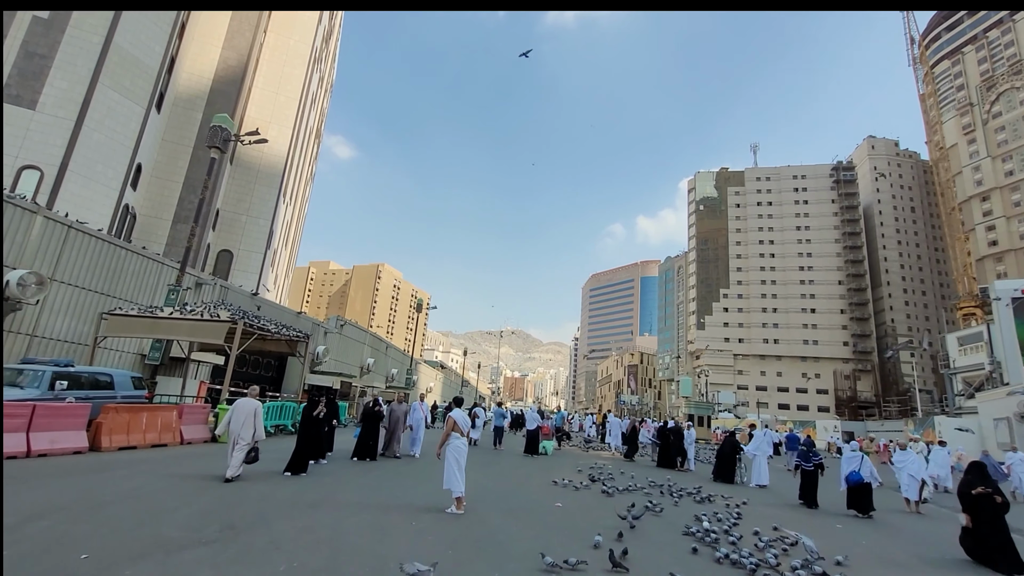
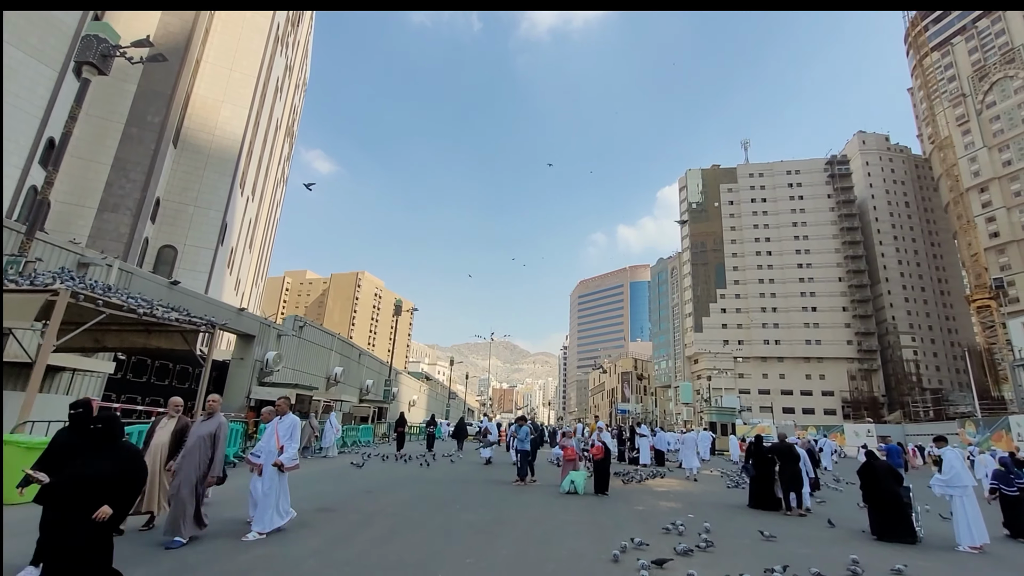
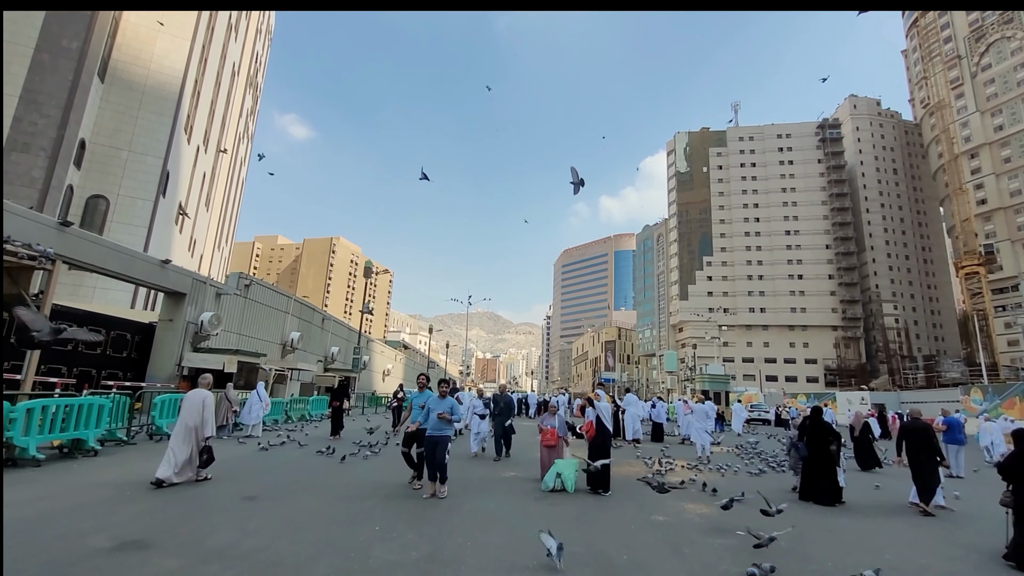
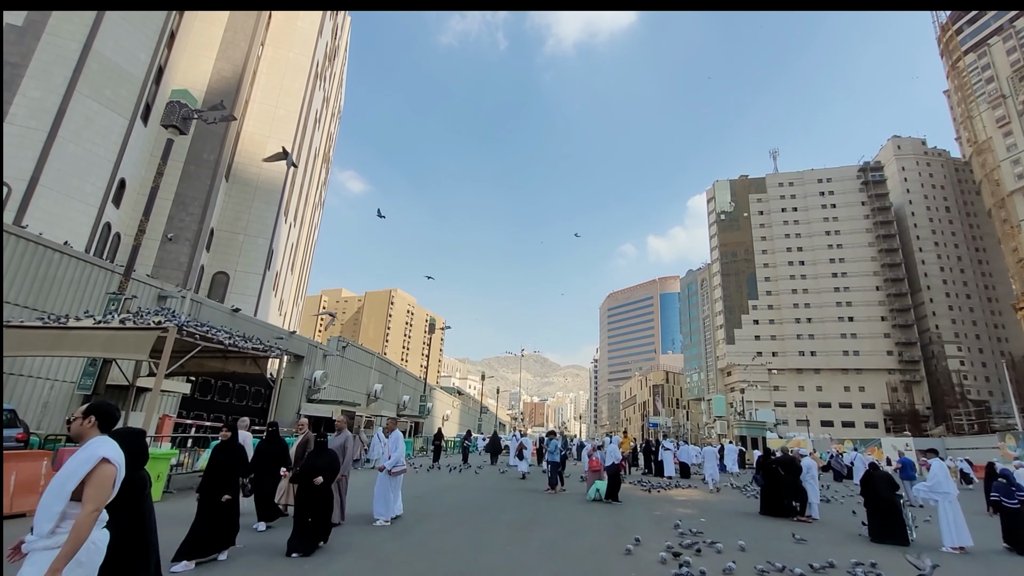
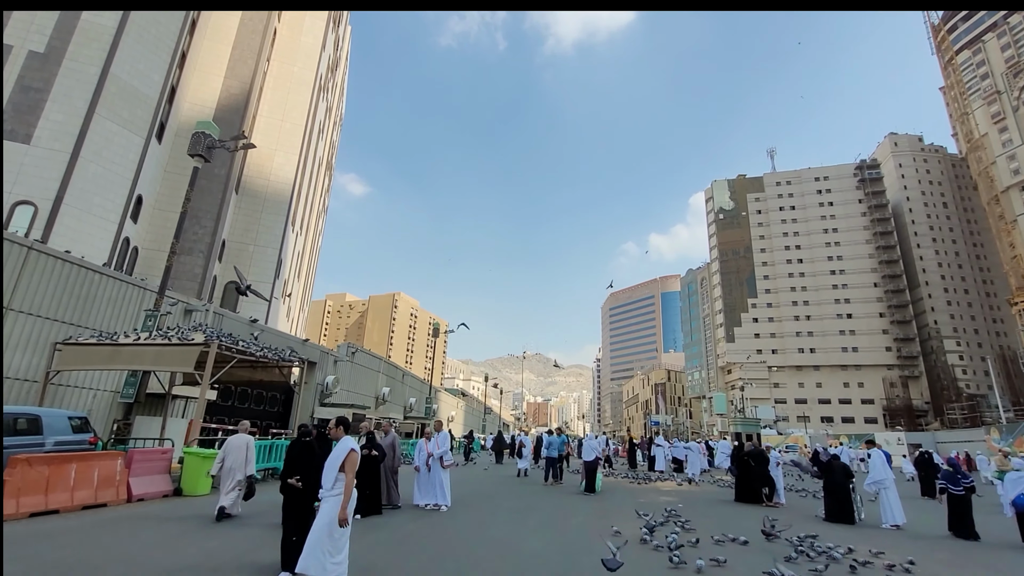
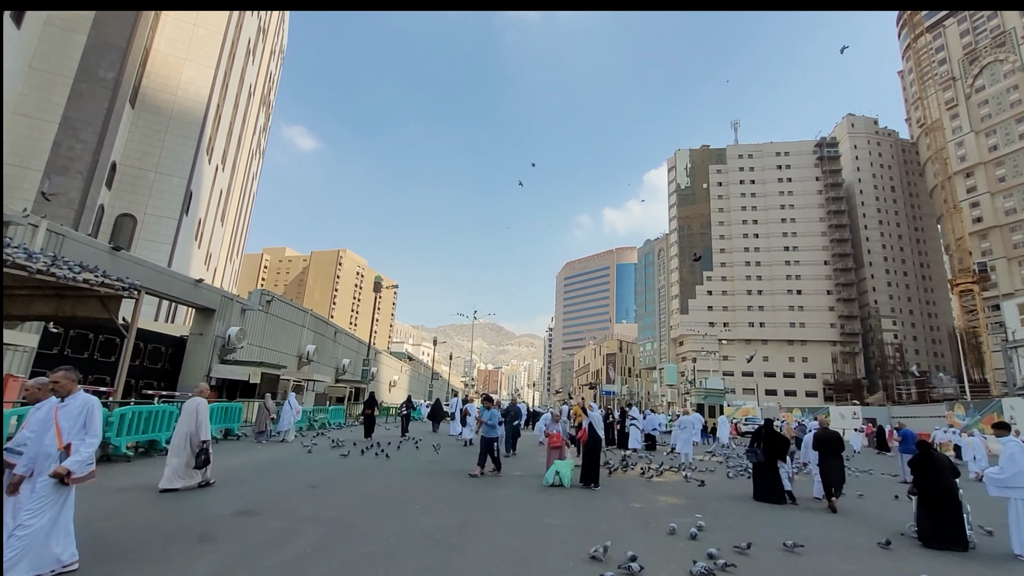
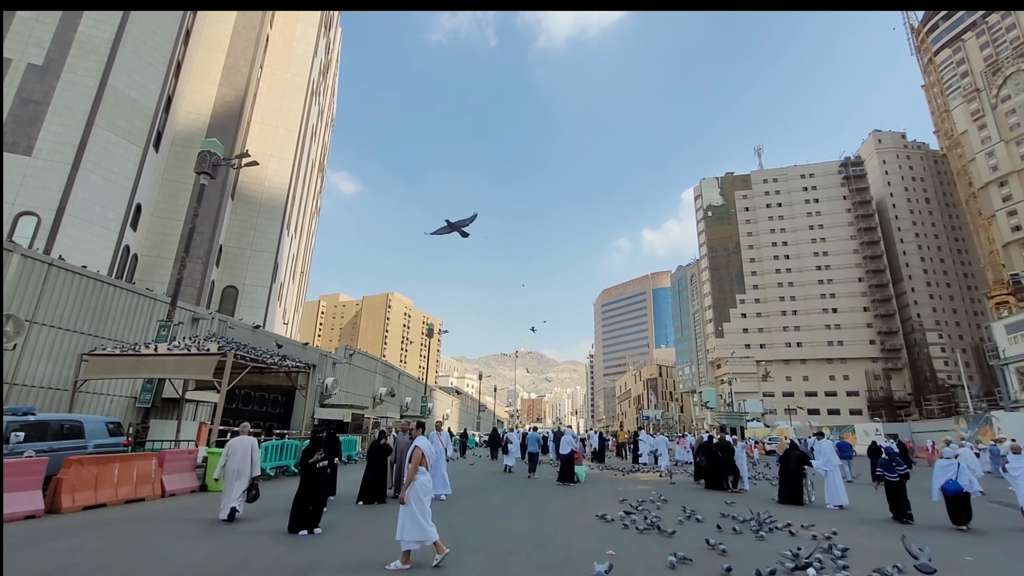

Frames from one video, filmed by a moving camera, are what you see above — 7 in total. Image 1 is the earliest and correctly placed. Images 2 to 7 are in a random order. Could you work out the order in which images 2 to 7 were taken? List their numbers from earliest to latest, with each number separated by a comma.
7, 5, 4, 2, 6, 3
